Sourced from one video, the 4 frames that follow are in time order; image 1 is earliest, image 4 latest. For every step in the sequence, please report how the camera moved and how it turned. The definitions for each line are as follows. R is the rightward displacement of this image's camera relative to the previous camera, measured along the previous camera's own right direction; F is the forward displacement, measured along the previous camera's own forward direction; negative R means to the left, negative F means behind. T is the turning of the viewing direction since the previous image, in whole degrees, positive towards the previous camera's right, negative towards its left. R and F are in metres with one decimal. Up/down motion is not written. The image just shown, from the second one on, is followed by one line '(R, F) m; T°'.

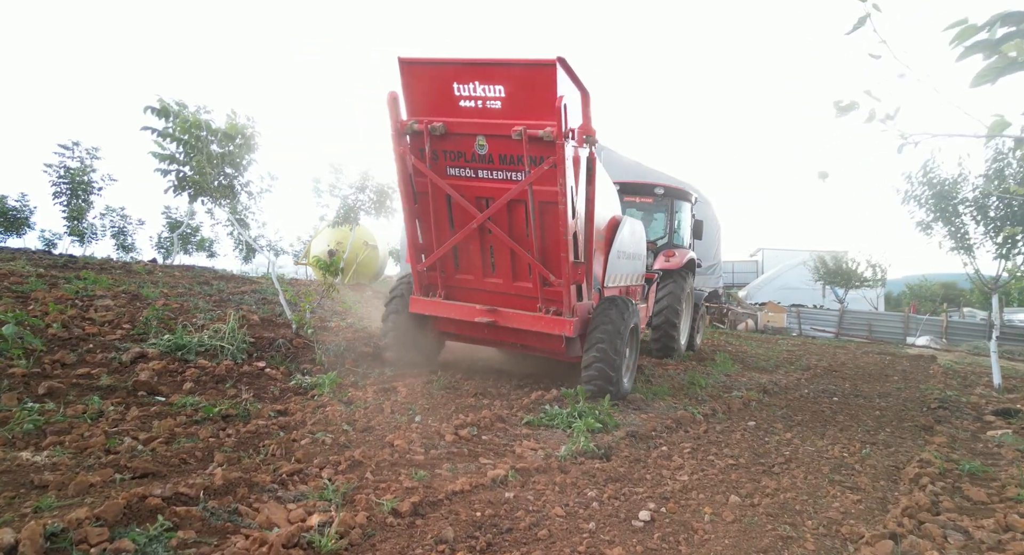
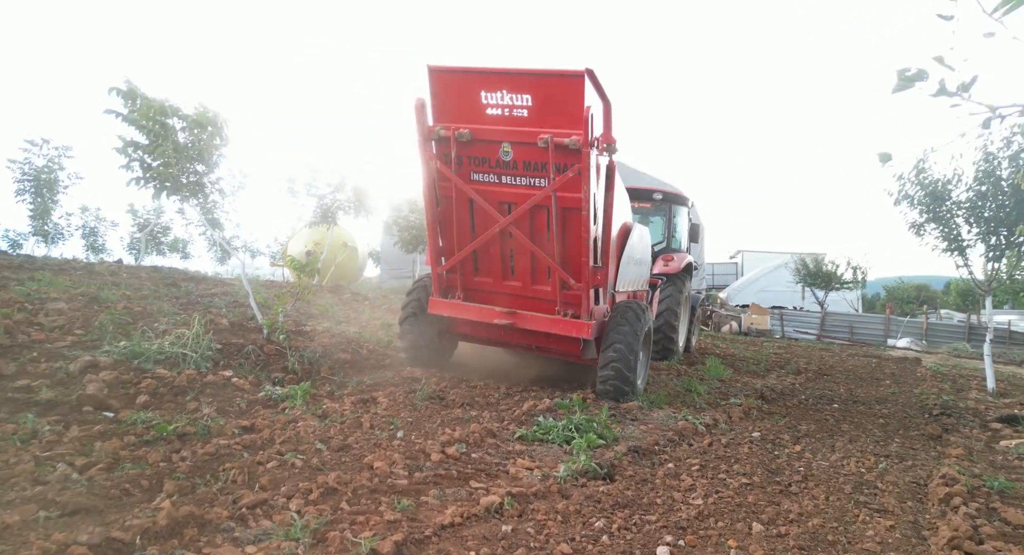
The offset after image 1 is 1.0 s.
(-0.1, +0.3) m; +2°
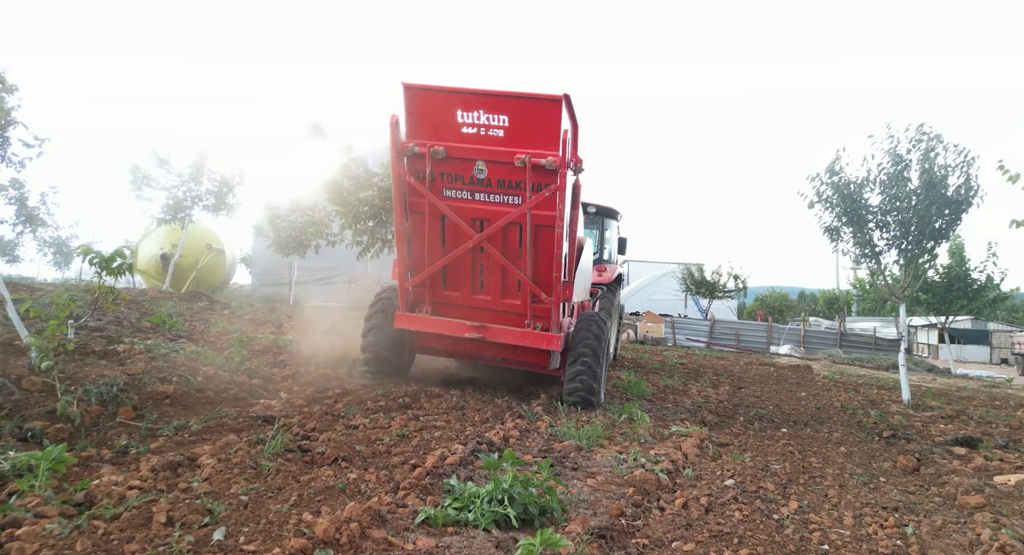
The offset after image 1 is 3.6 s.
(0.0, +1.3) m; +11°
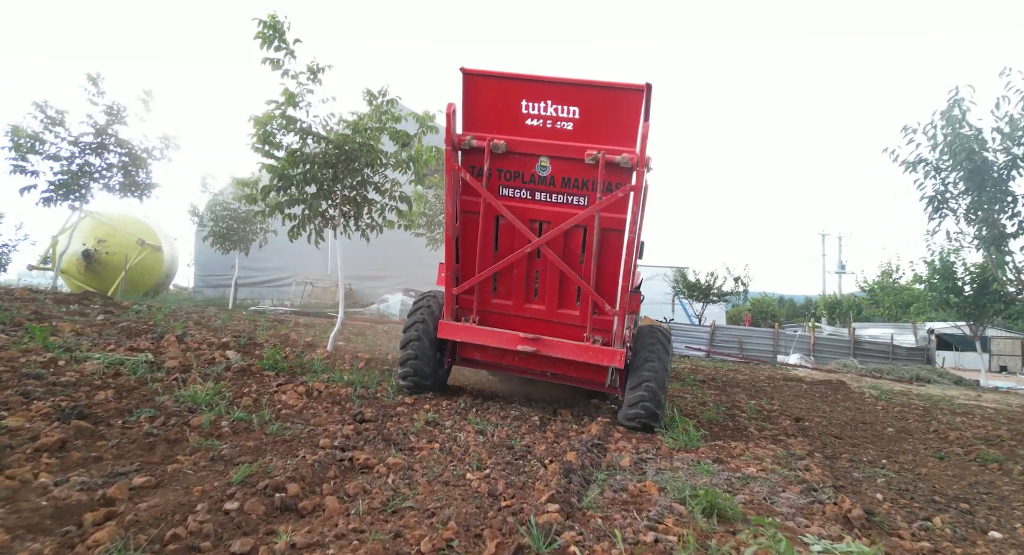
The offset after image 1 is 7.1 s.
(0.0, +2.4) m; +2°
